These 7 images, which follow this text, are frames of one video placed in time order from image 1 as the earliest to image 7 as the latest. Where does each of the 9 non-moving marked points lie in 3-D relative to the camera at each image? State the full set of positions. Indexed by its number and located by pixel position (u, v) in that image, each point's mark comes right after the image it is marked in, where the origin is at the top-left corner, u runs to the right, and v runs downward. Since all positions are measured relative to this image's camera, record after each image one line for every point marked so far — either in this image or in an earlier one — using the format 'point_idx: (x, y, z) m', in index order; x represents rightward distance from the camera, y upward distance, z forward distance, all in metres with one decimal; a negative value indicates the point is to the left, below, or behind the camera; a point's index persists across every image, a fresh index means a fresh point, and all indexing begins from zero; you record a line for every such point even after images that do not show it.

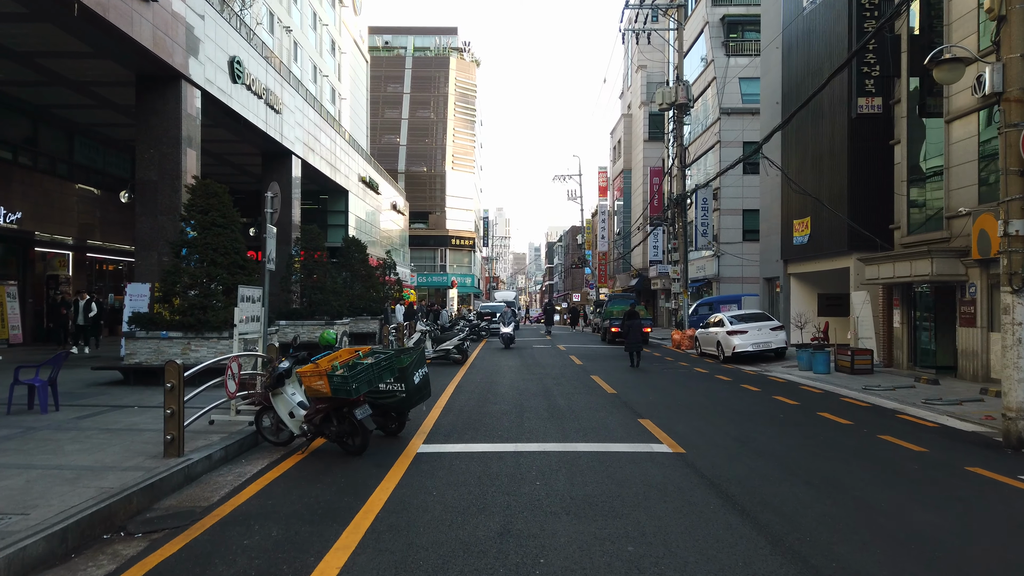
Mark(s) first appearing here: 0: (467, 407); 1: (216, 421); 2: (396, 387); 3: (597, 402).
0: (-0.7, -1.8, +11.1) m
1: (-3.6, -1.6, +9.1) m
2: (-1.3, -1.2, +8.7) m
3: (+1.4, -1.8, +11.9) m
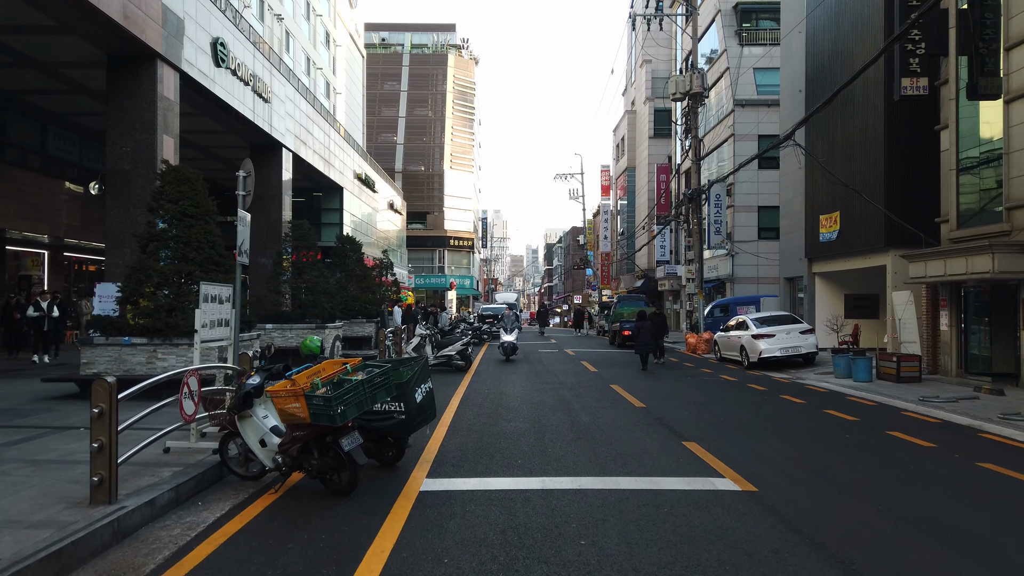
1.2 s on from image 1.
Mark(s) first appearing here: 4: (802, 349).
0: (-0.4, -1.8, +9.4) m
1: (-3.4, -1.6, +7.4) m
2: (-1.1, -1.1, +7.0) m
3: (+1.6, -1.8, +10.2) m
4: (+7.5, -1.6, +19.2) m
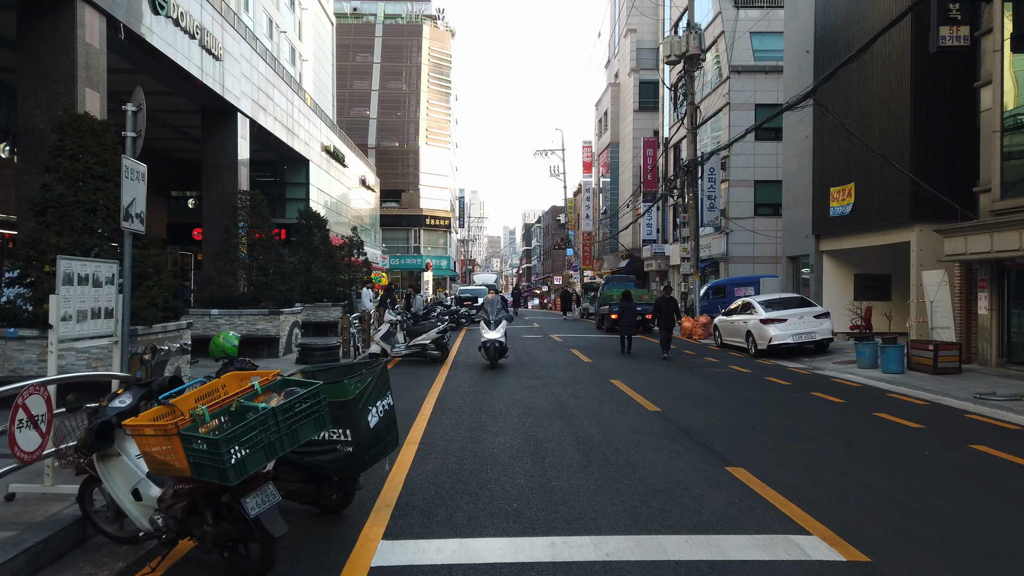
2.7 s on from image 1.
0: (-0.6, -1.6, +7.3) m
1: (-3.4, -1.4, +5.2) m
2: (-1.1, -1.0, +4.8) m
3: (+1.5, -1.6, +8.1) m
4: (+7.0, -1.1, +17.3) m
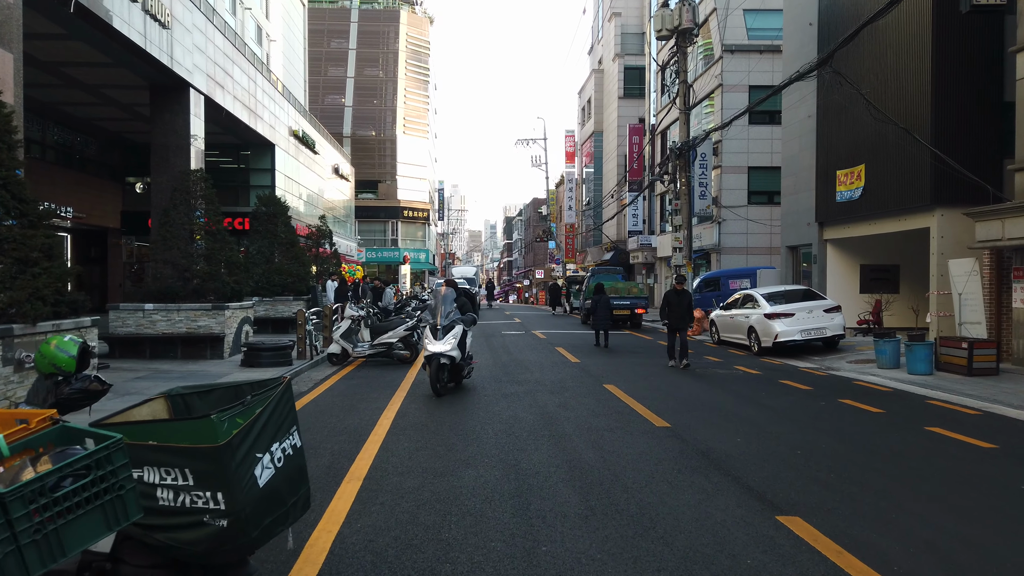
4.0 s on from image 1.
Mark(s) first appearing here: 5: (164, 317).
0: (-0.7, -1.5, +5.5) m
1: (-3.6, -1.3, +3.3) m
2: (-1.3, -0.9, +3.0) m
3: (+1.2, -1.4, +6.4) m
4: (+6.6, -0.9, +15.6) m
5: (-6.3, -0.5, +13.5) m
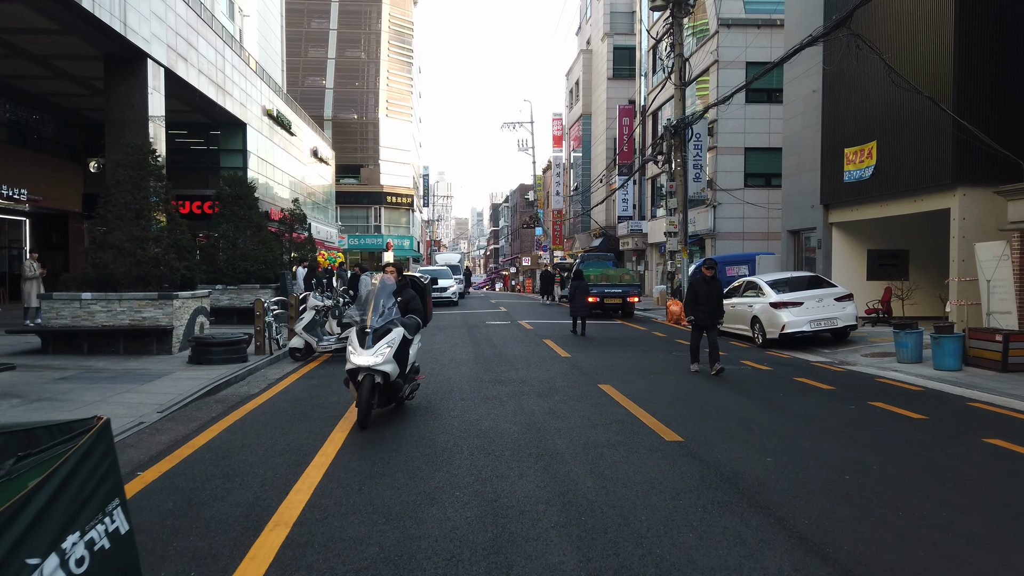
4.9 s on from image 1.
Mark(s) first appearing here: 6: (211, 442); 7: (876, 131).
0: (-0.9, -1.4, +4.1) m
1: (-3.6, -1.3, +1.9) m
2: (-1.4, -0.8, +1.6) m
3: (+1.1, -1.3, +5.0) m
4: (+6.3, -0.7, +14.4) m
5: (-6.6, -0.3, +12.0) m
6: (-2.6, -1.3, +6.4) m
7: (+7.9, +3.4, +16.1) m
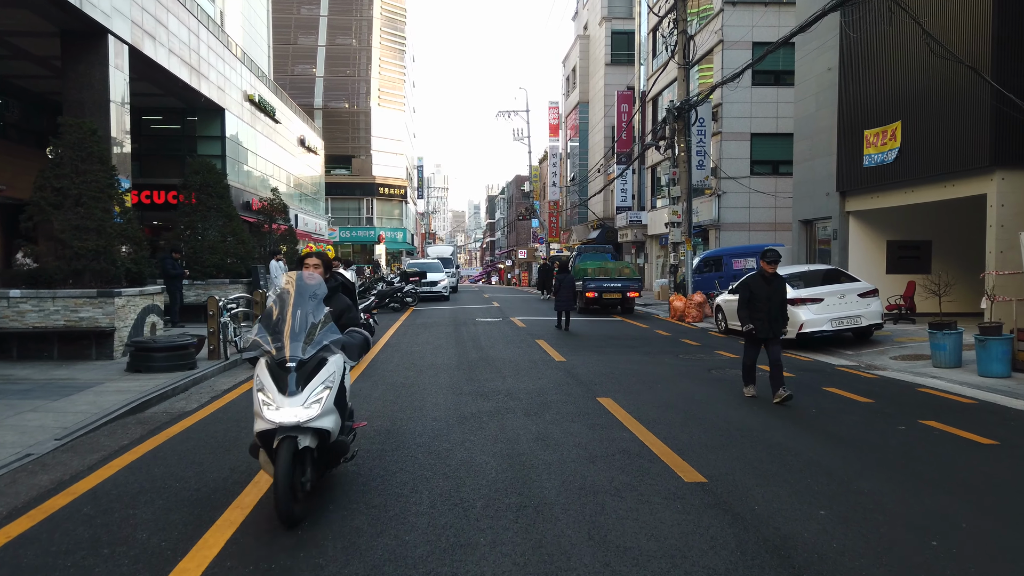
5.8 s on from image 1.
0: (-1.0, -1.4, +2.7) m
1: (-3.8, -1.3, +0.4) m
2: (-1.5, -0.9, +0.2) m
3: (+0.9, -1.3, +3.6) m
4: (+6.1, -0.6, +13.0) m
5: (-6.7, -0.3, +10.5) m
6: (-2.7, -1.3, +5.0) m
7: (+7.7, +3.5, +14.6) m
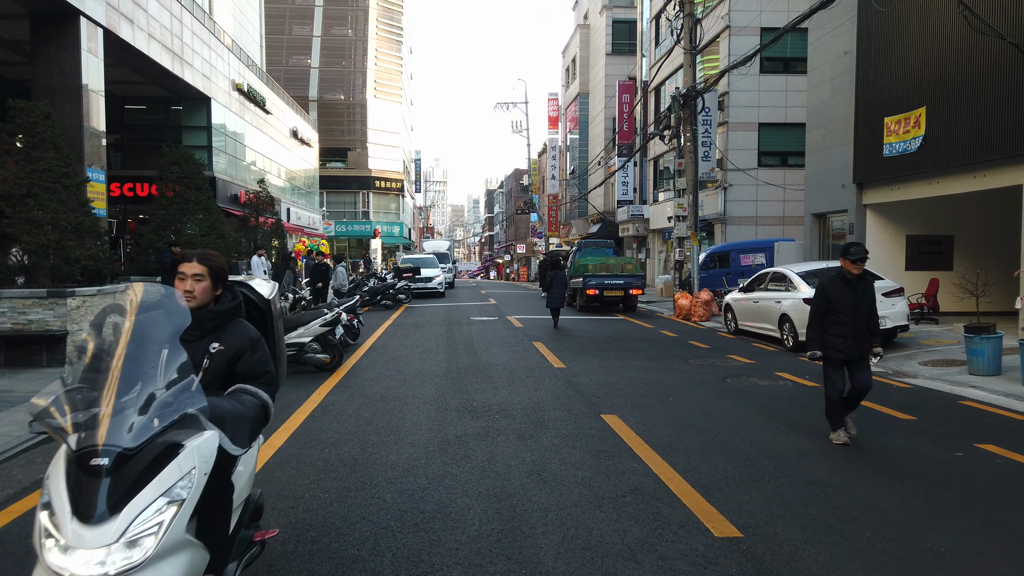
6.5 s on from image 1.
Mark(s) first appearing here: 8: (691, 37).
0: (-1.1, -1.4, +1.7) m
1: (-3.9, -1.4, -0.6) m
2: (-1.6, -0.9, -0.8) m
3: (+0.9, -1.4, +2.6) m
4: (+6.0, -0.6, +12.0) m
5: (-6.8, -0.3, +9.5) m
6: (-2.8, -1.4, +4.0) m
7: (+7.6, +3.5, +13.6) m
8: (+4.8, +6.7, +19.9) m
